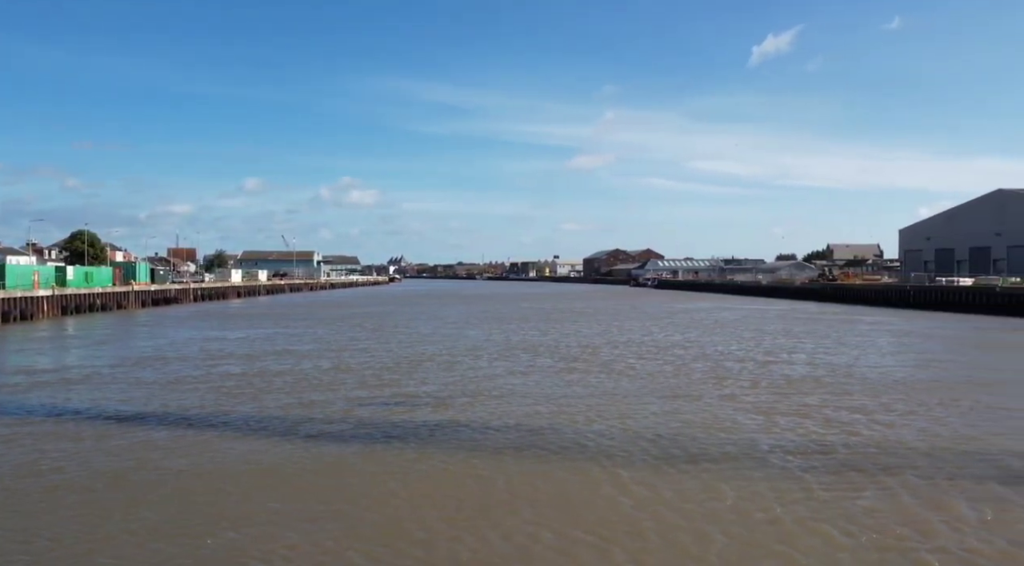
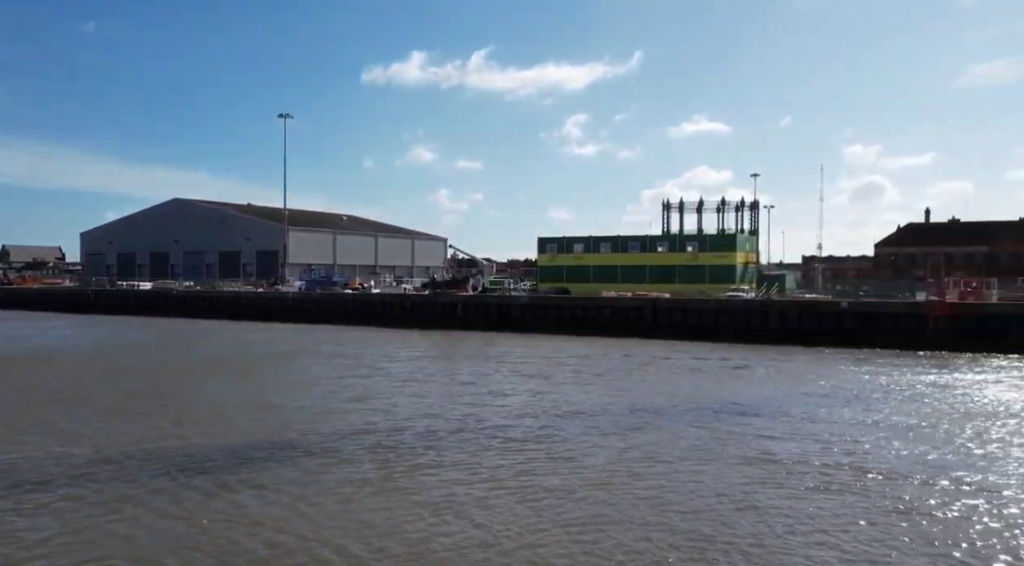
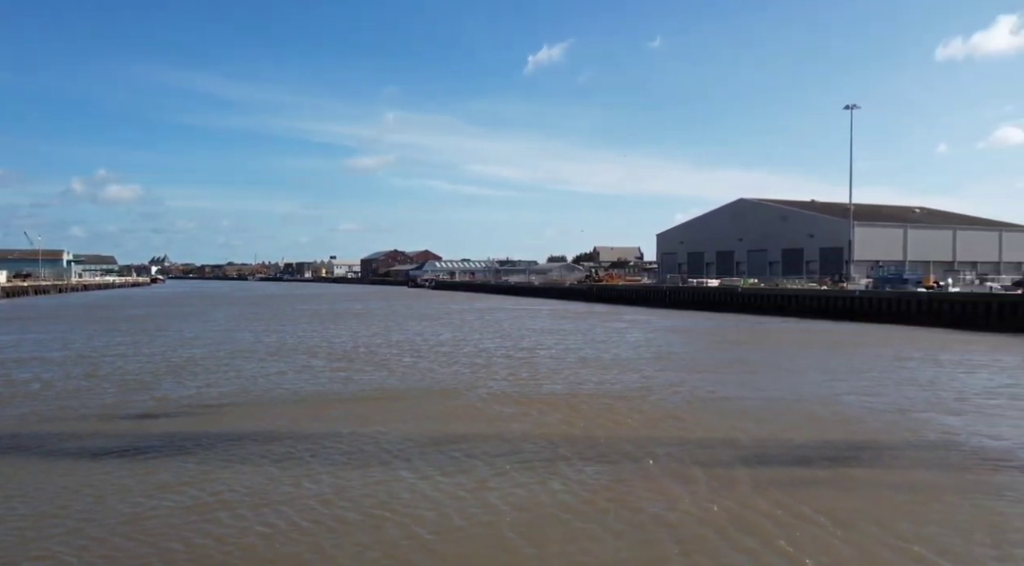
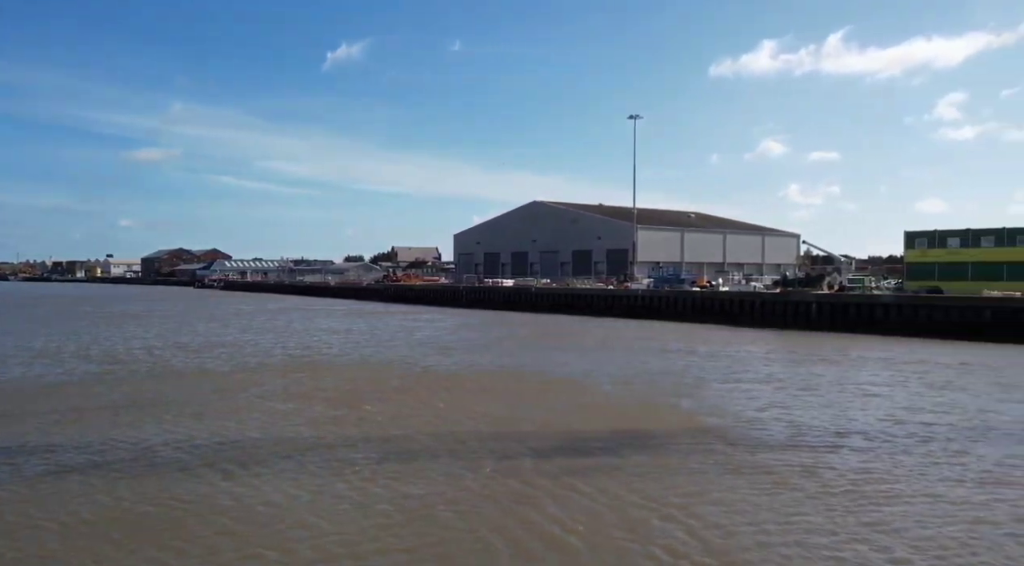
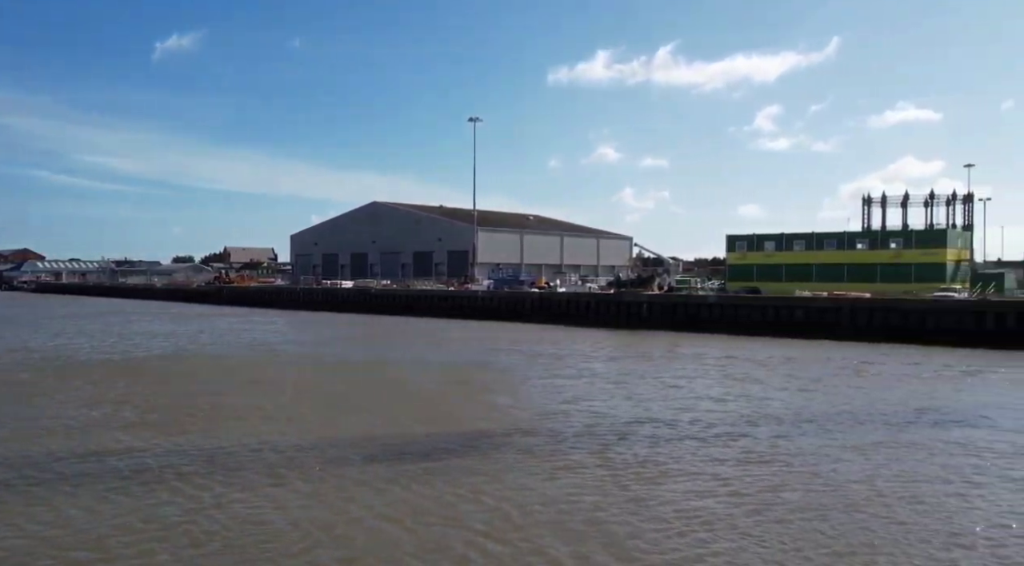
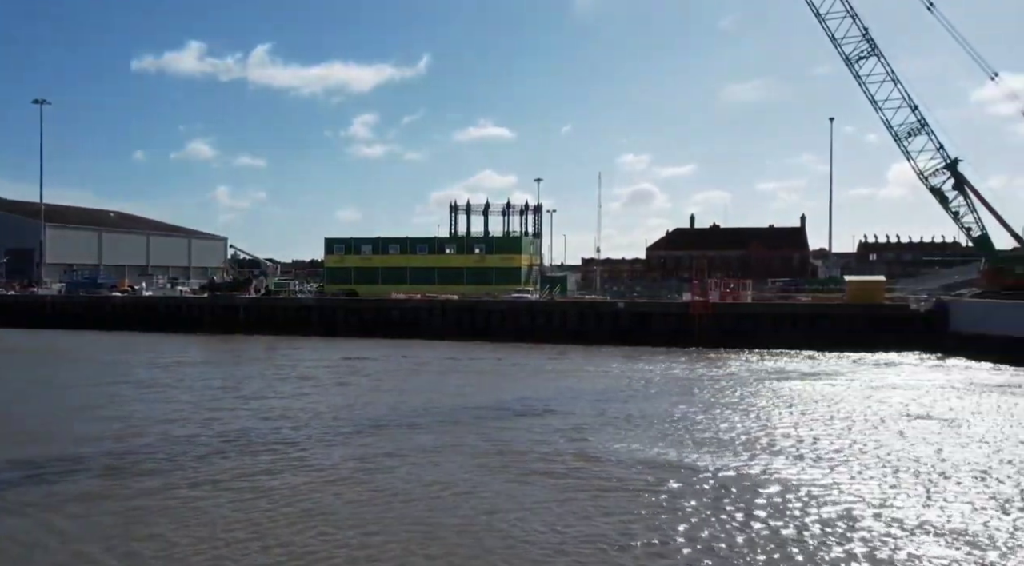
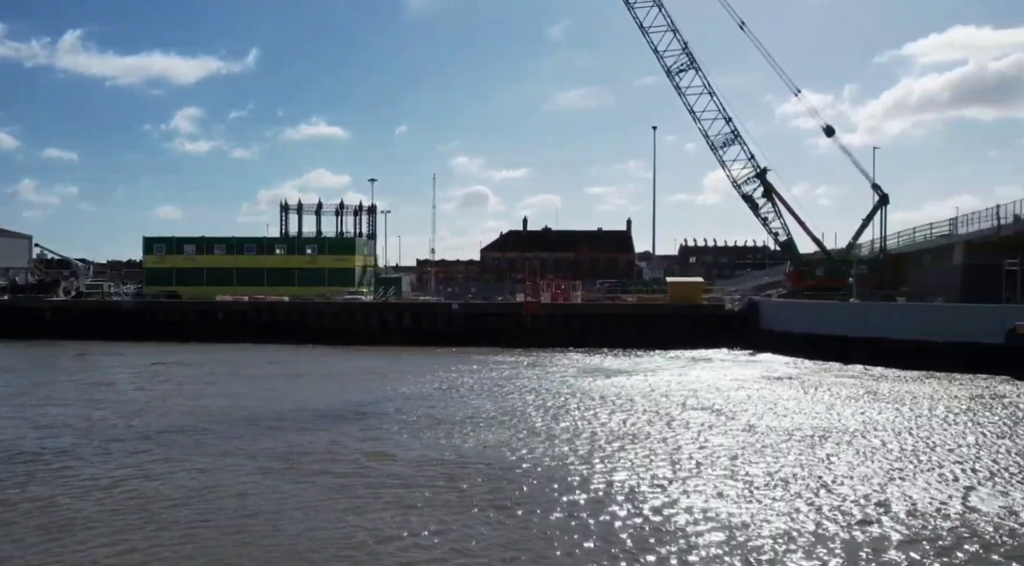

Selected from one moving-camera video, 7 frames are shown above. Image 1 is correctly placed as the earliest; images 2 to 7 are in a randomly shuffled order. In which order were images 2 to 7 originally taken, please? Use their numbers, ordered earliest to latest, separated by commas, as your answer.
3, 4, 5, 2, 6, 7
